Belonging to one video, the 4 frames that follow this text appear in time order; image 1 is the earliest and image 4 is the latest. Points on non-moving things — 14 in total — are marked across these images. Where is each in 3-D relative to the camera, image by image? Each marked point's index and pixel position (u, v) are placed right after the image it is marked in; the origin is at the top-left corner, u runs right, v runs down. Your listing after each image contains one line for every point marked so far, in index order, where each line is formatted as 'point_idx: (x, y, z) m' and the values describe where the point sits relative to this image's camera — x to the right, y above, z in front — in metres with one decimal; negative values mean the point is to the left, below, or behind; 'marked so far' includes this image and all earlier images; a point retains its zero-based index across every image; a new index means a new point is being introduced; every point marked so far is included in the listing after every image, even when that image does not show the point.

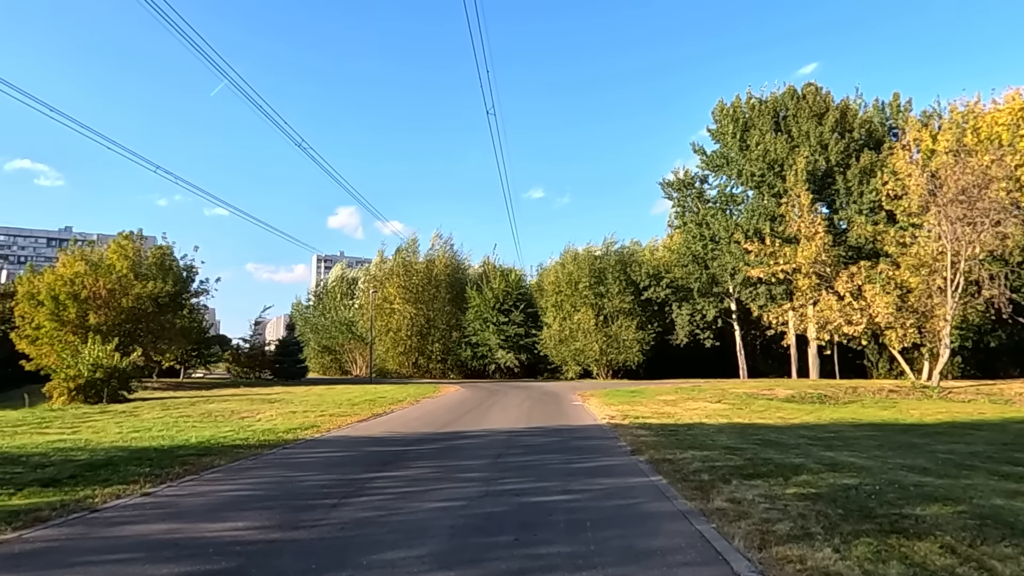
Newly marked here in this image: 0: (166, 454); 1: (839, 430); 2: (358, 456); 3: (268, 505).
0: (-4.9, -2.4, +9.9) m
1: (+7.0, -3.1, +15.0) m
2: (-2.2, -2.4, +9.9) m
3: (-2.3, -2.0, +6.5) m
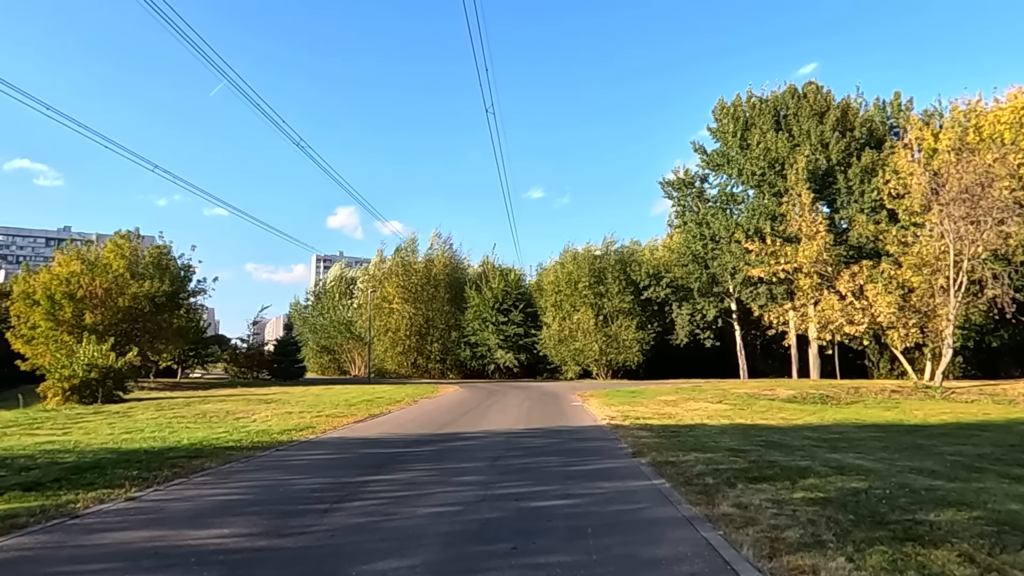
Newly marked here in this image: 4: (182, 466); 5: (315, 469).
0: (-4.9, -2.3, +9.7) m
1: (+7.0, -3.0, +14.8) m
2: (-2.2, -2.4, +9.7) m
3: (-2.3, -2.0, +6.3) m
4: (-4.2, -2.3, +8.9) m
5: (-2.4, -2.3, +8.7) m
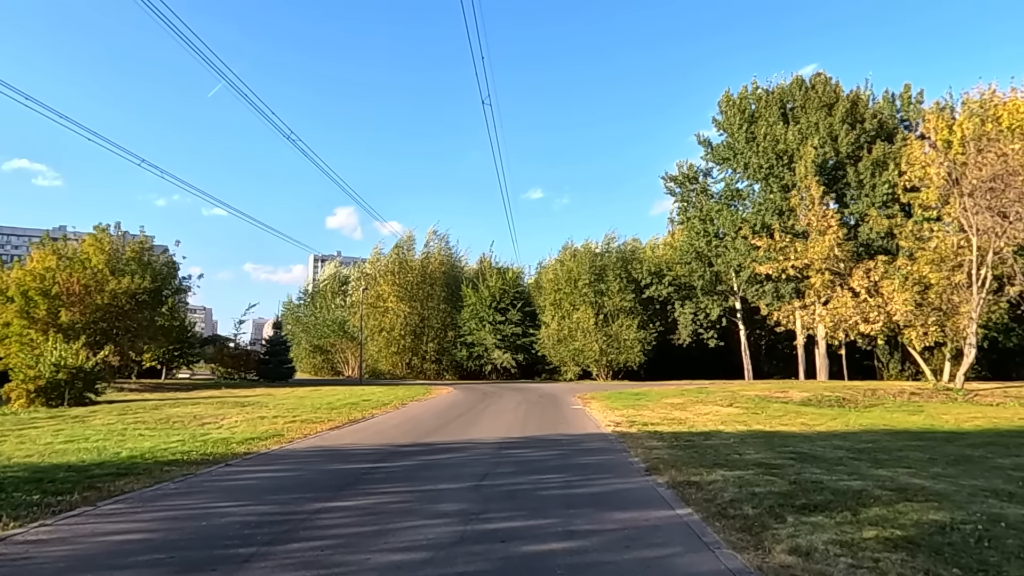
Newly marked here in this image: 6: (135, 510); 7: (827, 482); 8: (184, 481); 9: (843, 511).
0: (-5.0, -2.2, +8.1) m
1: (+6.9, -2.9, +13.2) m
2: (-2.3, -2.2, +8.1) m
3: (-2.4, -1.8, +4.7) m
4: (-4.3, -2.1, +7.3) m
5: (-2.6, -2.1, +7.1) m
6: (-3.4, -2.0, +6.2) m
7: (+3.4, -2.1, +7.7) m
8: (-3.6, -2.1, +7.8) m
9: (+2.9, -1.9, +6.1) m
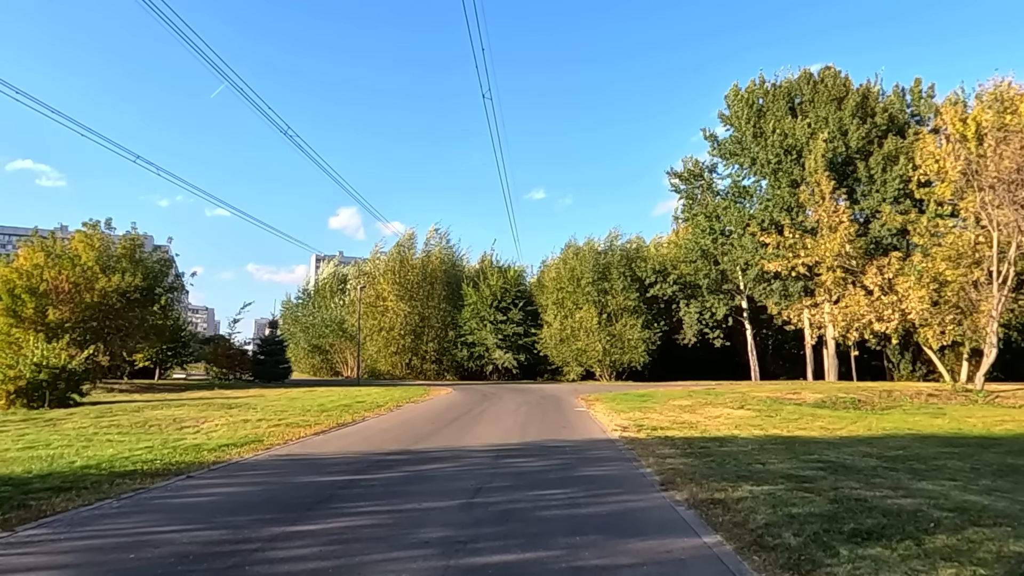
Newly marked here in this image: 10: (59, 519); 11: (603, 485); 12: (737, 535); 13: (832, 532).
0: (-5.1, -2.0, +7.1) m
1: (+6.9, -2.8, +12.2) m
2: (-2.4, -2.1, +7.1) m
3: (-2.4, -1.7, +3.7) m
4: (-4.4, -2.0, +6.3) m
5: (-2.6, -2.0, +6.1) m
6: (-3.4, -1.9, +5.2) m
7: (+3.4, -2.0, +6.6) m
8: (-3.7, -2.0, +6.8) m
9: (+2.9, -1.8, +5.1) m
10: (-3.8, -1.9, +5.8) m
11: (+1.0, -2.1, +7.5) m
12: (+1.7, -1.8, +5.2) m
13: (+2.4, -1.8, +5.3) m
